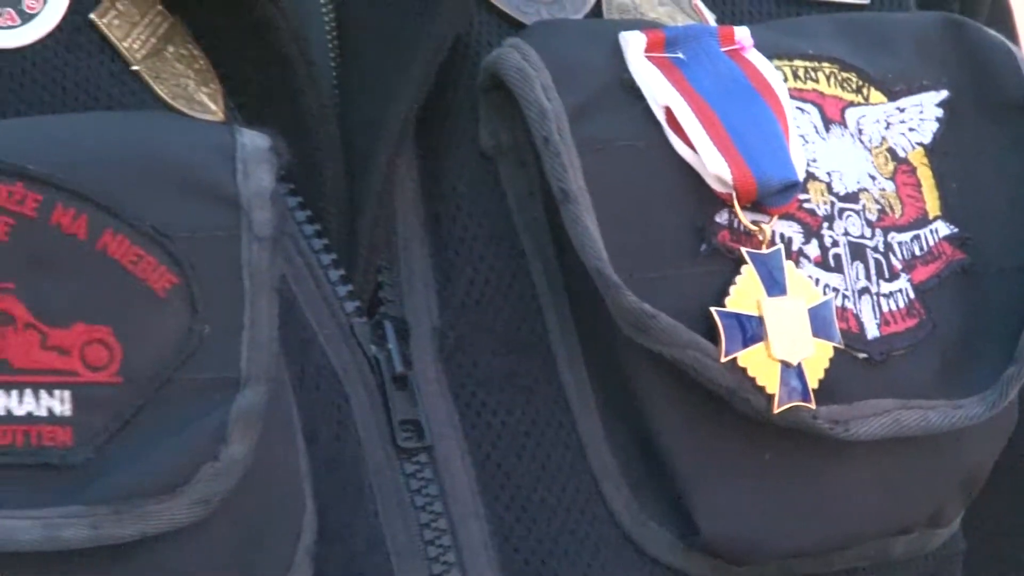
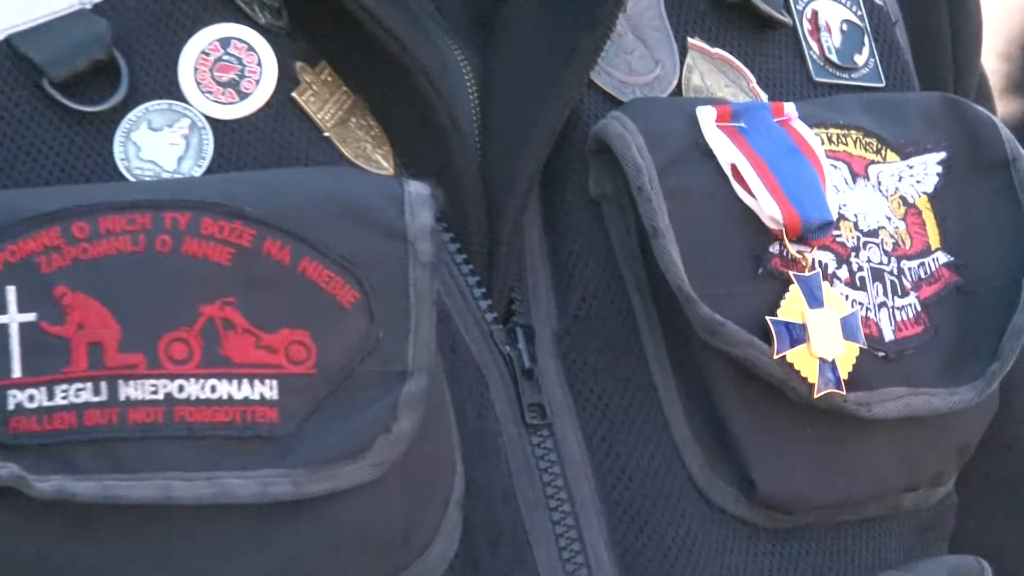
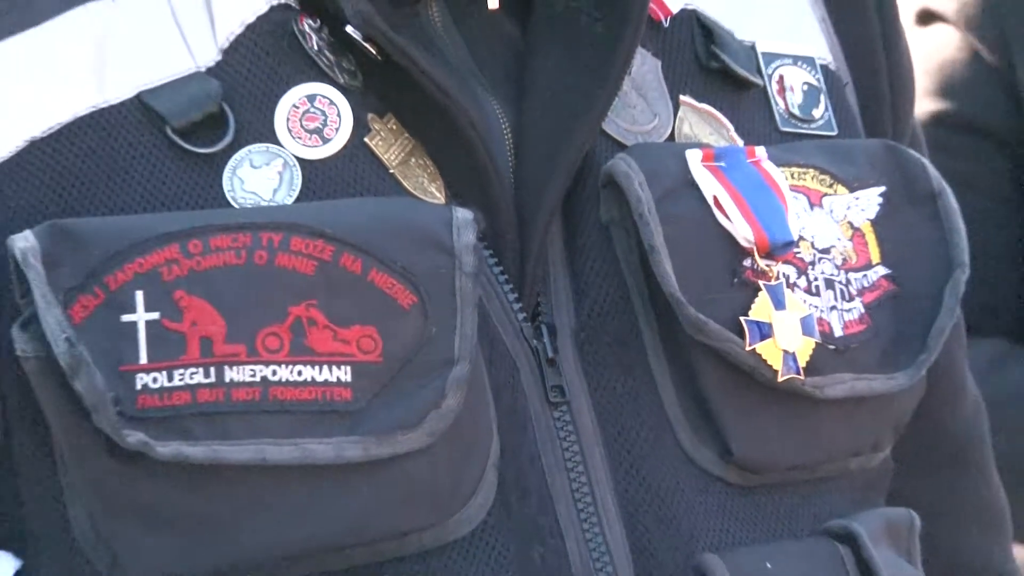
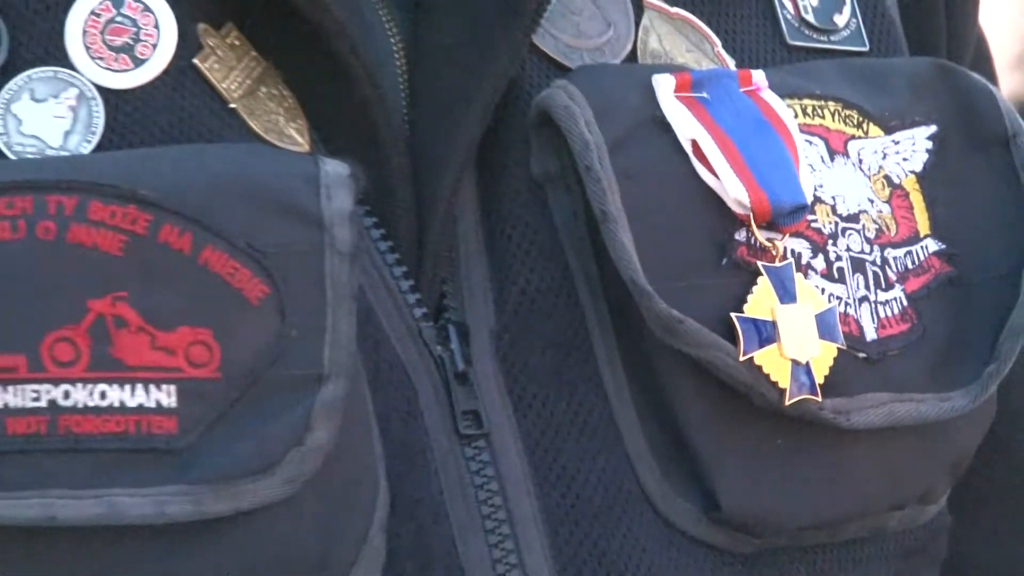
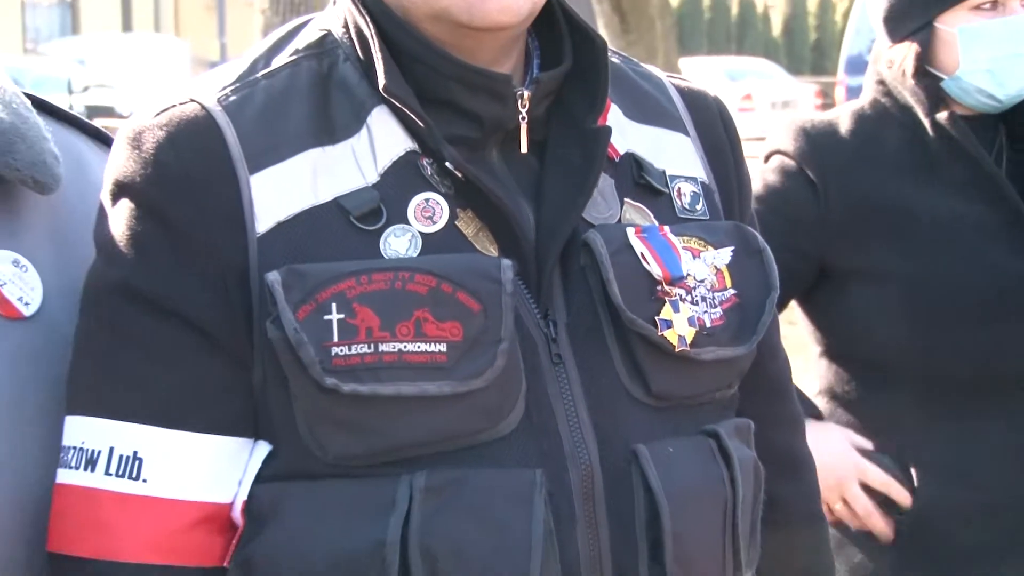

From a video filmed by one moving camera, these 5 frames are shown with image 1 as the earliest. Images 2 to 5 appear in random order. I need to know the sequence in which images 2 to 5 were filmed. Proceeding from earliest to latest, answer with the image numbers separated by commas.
4, 2, 3, 5
